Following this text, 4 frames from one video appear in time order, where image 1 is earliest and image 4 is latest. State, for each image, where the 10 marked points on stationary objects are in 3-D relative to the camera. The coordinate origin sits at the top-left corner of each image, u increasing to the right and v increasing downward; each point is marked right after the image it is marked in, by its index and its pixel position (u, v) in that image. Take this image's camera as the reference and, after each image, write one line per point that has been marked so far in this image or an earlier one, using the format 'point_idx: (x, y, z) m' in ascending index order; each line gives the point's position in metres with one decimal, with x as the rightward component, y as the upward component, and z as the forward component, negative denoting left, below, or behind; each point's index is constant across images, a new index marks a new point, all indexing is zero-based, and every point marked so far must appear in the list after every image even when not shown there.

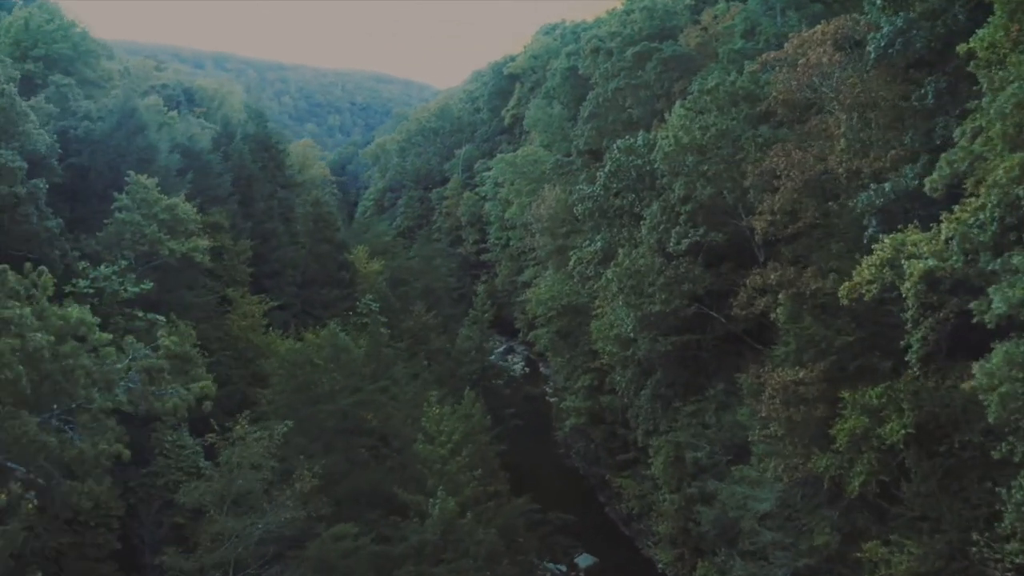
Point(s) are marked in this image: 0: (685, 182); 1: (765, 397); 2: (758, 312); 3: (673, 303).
0: (+3.1, +1.9, +18.8) m
1: (+3.8, -1.7, +16.0) m
2: (+4.1, -0.4, +17.7) m
3: (+2.9, -0.3, +19.0) m
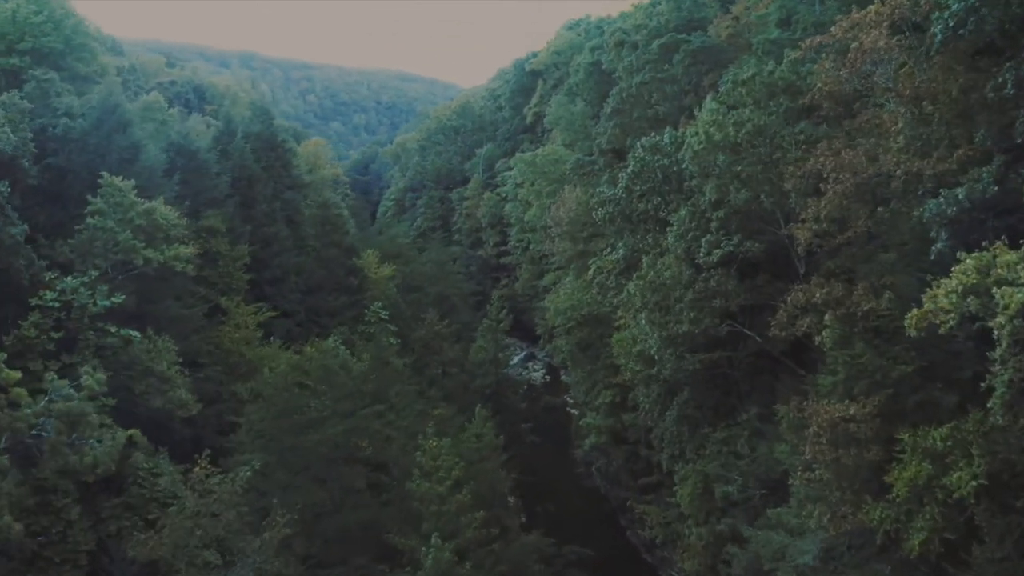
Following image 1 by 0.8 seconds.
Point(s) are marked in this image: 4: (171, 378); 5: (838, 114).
0: (+3.2, +1.6, +16.7) m
1: (+3.9, -1.9, +13.9) m
2: (+4.2, -0.7, +15.6) m
3: (+3.0, -0.5, +16.9) m
4: (-6.2, -1.6, +19.2) m
5: (+5.1, +2.7, +16.5) m
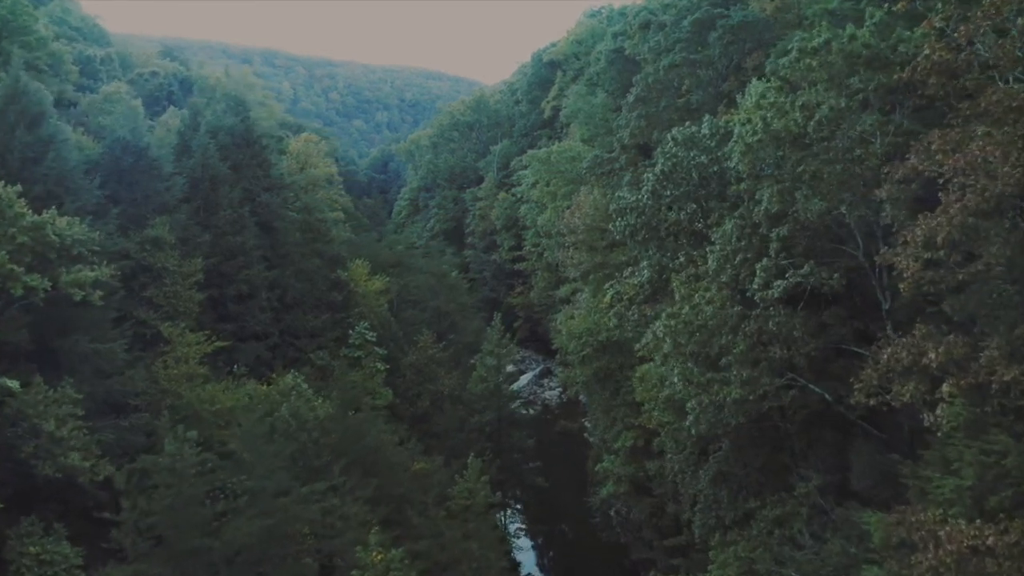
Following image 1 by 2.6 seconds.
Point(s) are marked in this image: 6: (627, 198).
0: (+3.1, +1.1, +12.2) m
1: (+3.6, -2.4, +9.4) m
2: (+4.0, -1.2, +11.1) m
3: (+2.8, -1.0, +12.4) m
4: (-6.3, -2.1, +14.9) m
5: (+4.9, +2.2, +12.0) m
6: (+1.9, +1.5, +17.6) m
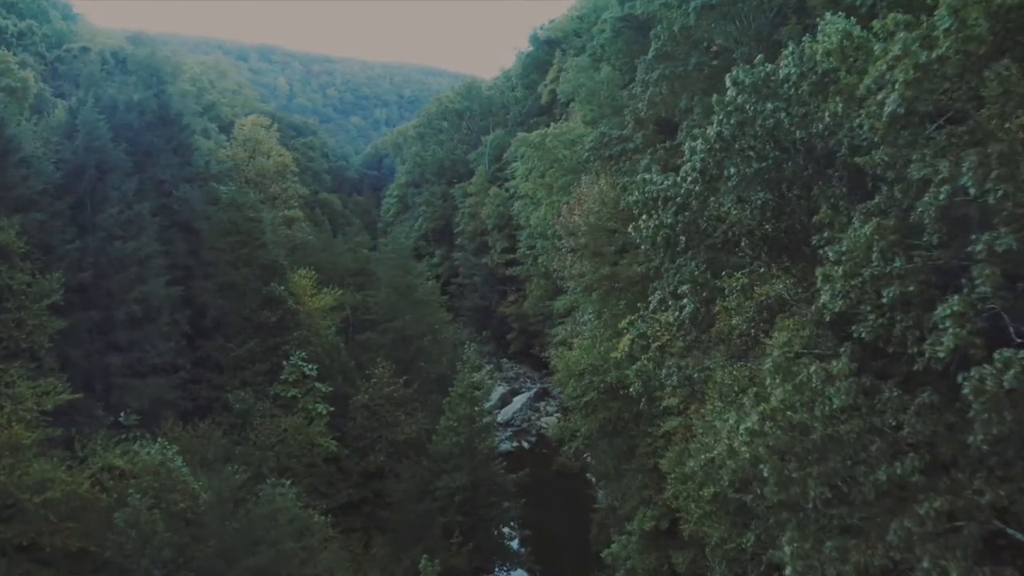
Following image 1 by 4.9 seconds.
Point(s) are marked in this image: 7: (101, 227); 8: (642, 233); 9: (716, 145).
0: (+2.6, +0.7, +6.0) m
1: (+3.2, -2.8, +3.2) m
2: (+3.6, -1.6, +4.9) m
3: (+2.4, -1.4, +6.2) m
4: (-6.7, -2.5, +8.7) m
5: (+4.5, +1.8, +5.7) m
6: (+1.5, +1.1, +11.4) m
7: (-7.6, +1.1, +19.5) m
8: (+1.4, +0.6, +11.7) m
9: (+1.8, +1.3, +10.0) m
